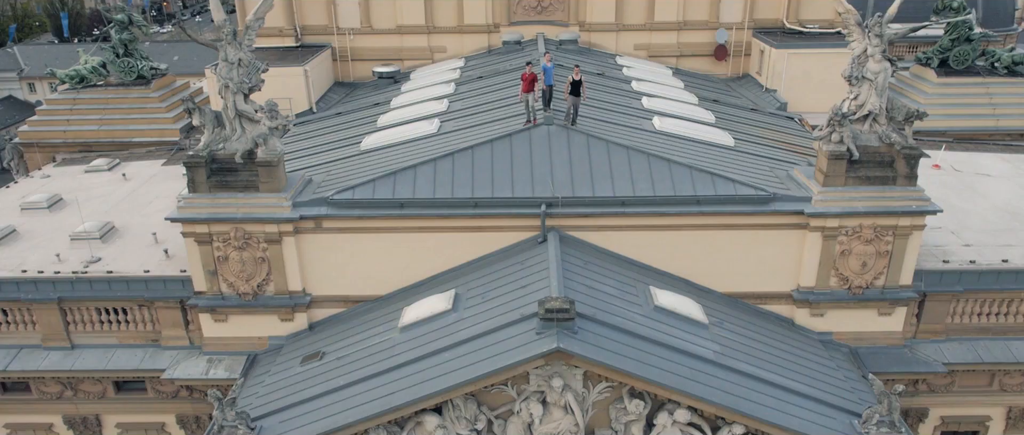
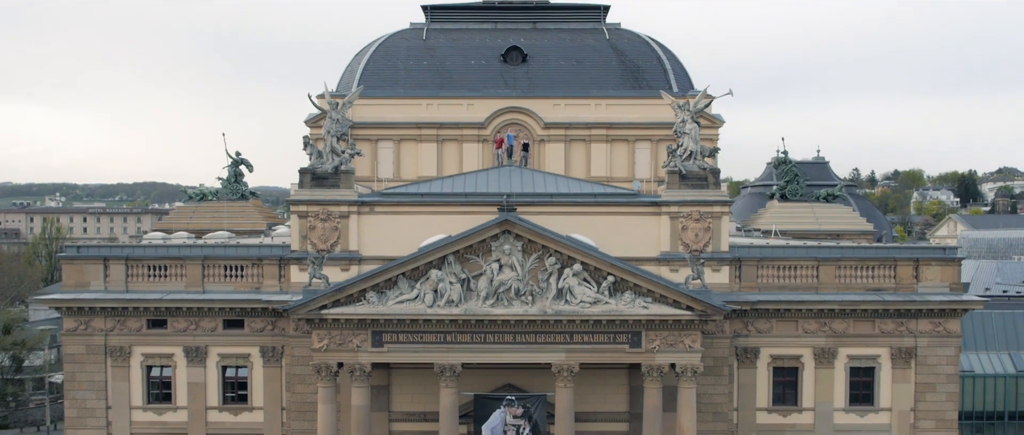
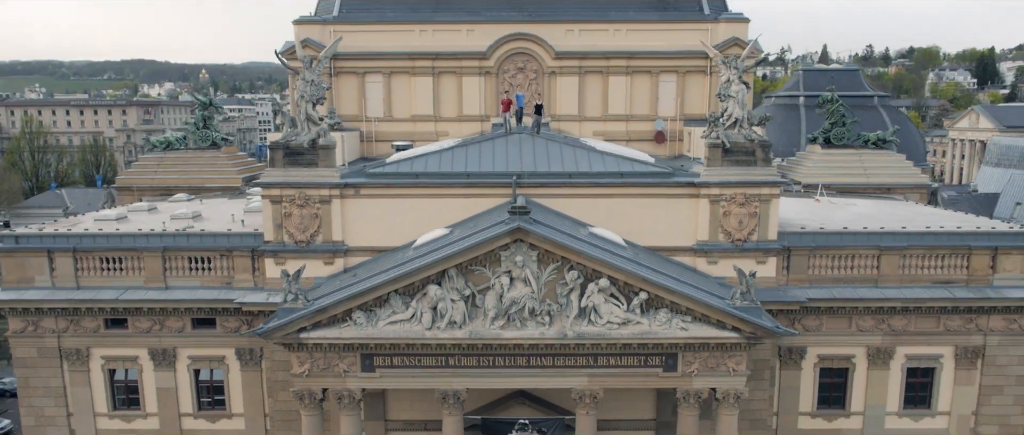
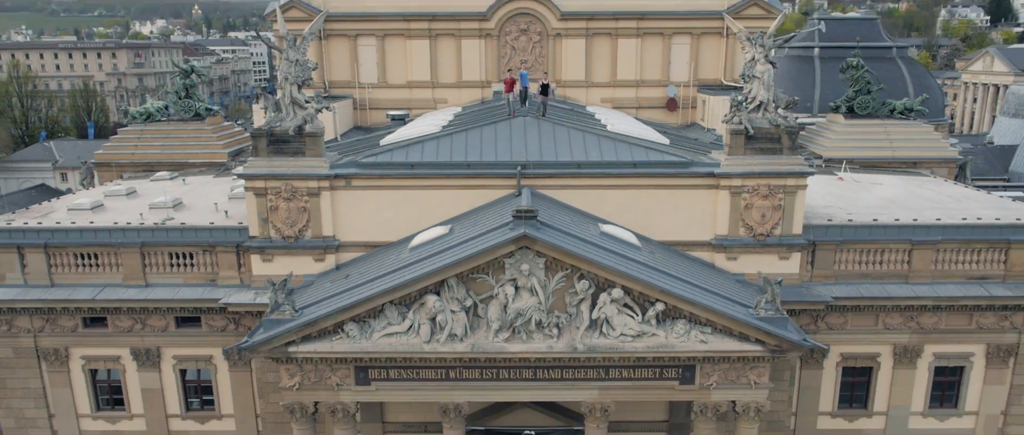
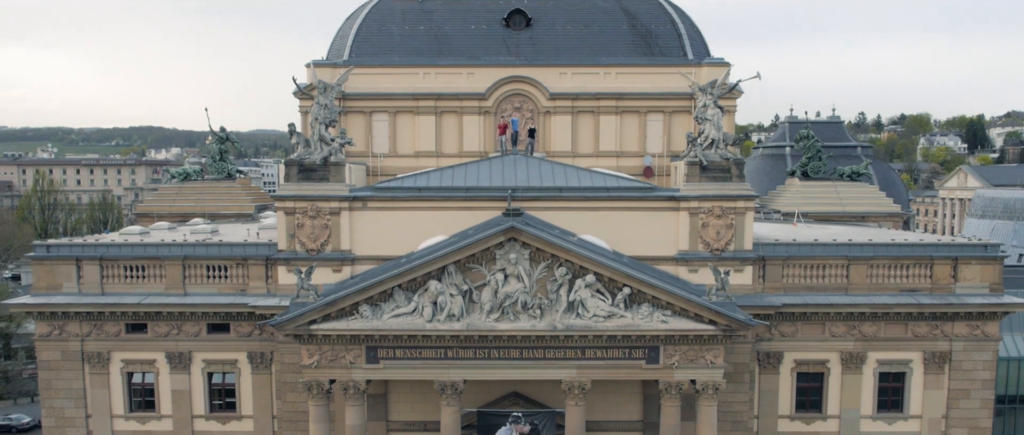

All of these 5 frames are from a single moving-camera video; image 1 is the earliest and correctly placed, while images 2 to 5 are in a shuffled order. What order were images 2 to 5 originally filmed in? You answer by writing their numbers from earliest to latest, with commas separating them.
4, 3, 5, 2
